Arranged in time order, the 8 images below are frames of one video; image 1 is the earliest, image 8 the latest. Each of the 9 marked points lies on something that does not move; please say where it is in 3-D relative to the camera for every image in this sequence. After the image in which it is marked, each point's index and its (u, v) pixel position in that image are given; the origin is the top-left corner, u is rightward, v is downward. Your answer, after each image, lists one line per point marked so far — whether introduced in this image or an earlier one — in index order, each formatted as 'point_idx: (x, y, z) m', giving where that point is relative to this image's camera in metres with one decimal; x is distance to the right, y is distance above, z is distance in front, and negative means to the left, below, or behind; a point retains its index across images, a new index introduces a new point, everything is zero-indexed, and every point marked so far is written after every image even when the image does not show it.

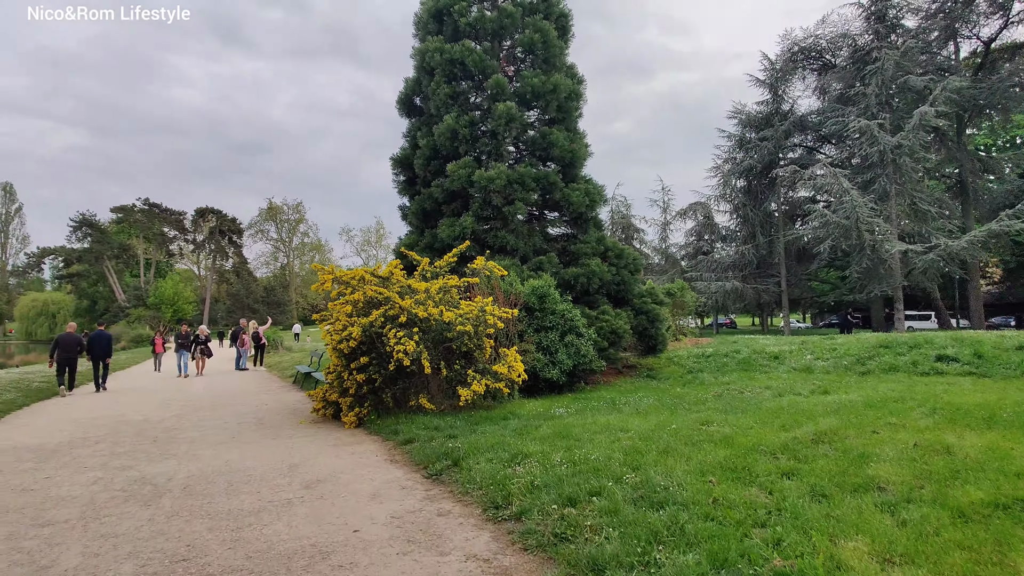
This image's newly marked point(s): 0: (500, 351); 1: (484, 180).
0: (-0.2, -1.0, +9.4) m
1: (-0.6, +2.3, +12.8) m
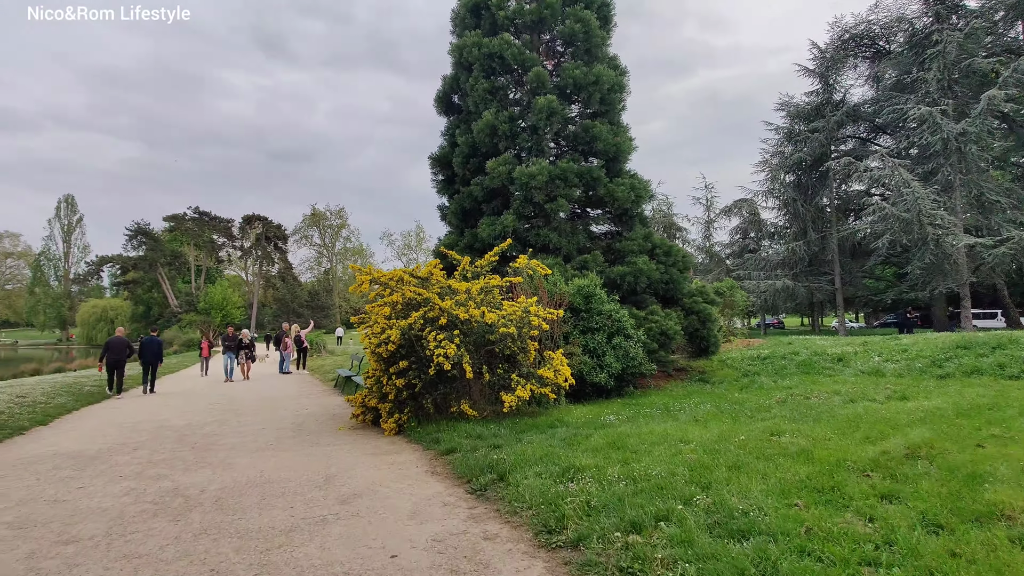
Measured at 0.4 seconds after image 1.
0: (+0.5, -1.0, +8.9) m
1: (+0.3, +2.3, +12.4) m
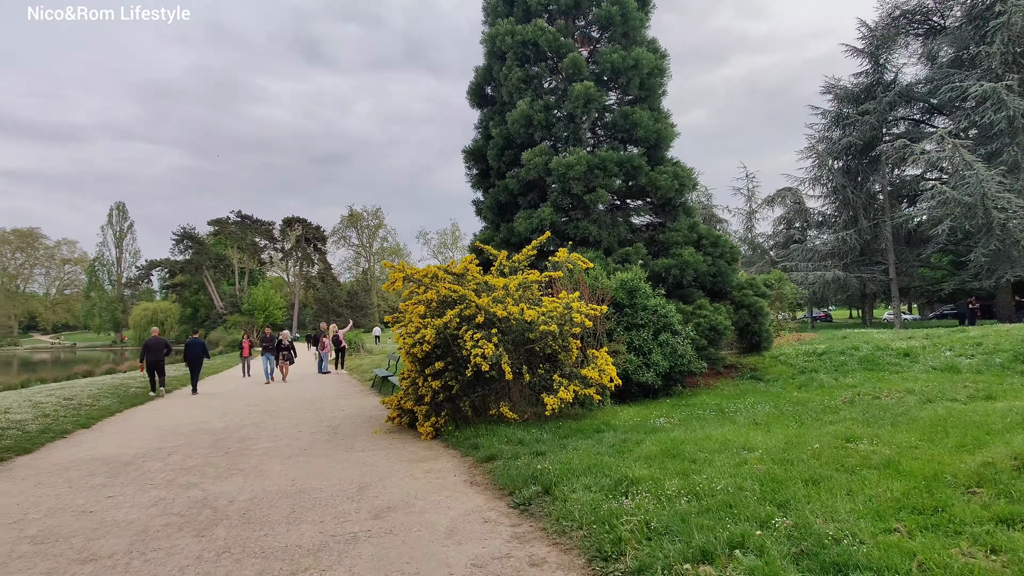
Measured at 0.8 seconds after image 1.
0: (+1.1, -0.9, +8.4) m
1: (+1.0, +2.4, +11.9) m
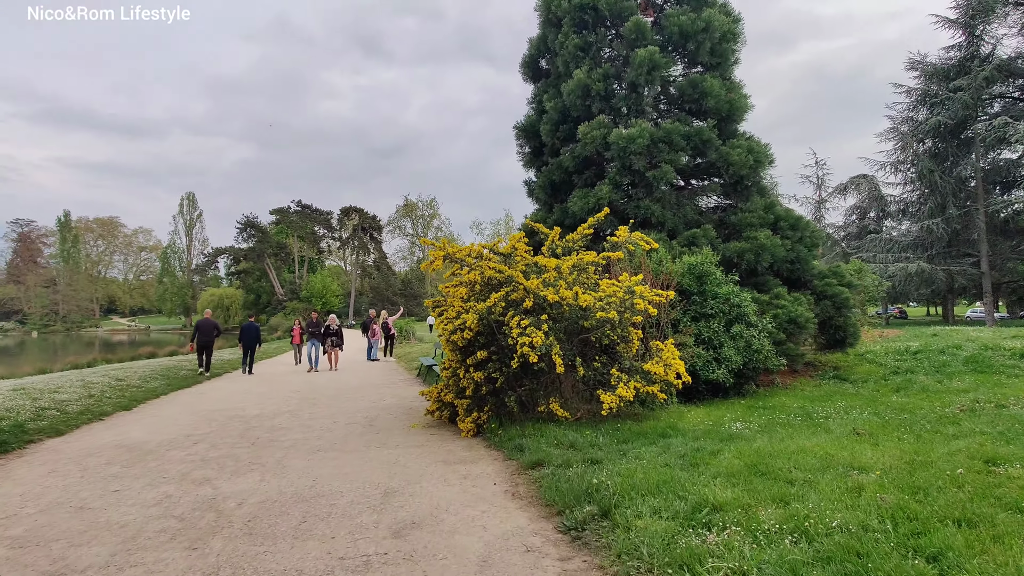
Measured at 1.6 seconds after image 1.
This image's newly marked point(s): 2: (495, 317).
0: (+1.7, -0.7, +7.4) m
1: (+2.0, +2.6, +10.8) m
2: (-0.2, -0.3, +6.8) m
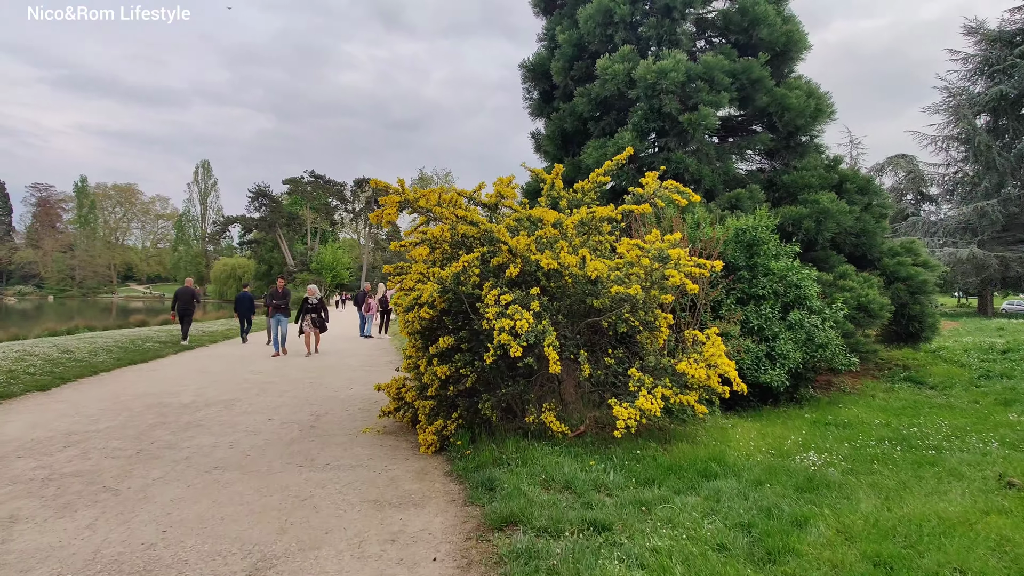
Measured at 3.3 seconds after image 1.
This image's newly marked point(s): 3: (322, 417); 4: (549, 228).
0: (+1.6, -0.4, +5.4) m
1: (+2.0, +3.0, +8.6) m
2: (-0.4, 0.0, +4.8) m
3: (-2.2, -1.5, +6.8) m
4: (+0.3, +0.5, +5.2) m
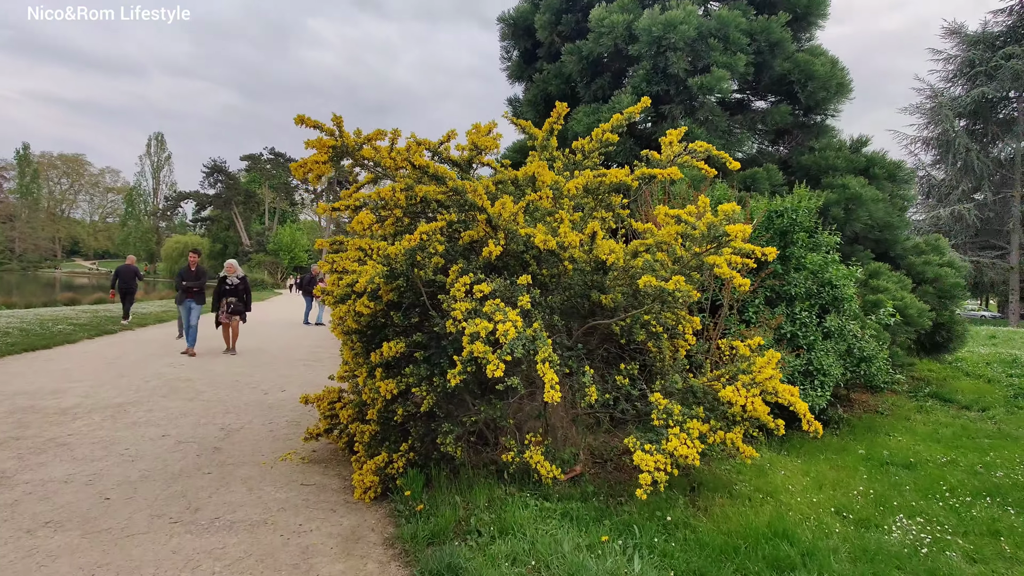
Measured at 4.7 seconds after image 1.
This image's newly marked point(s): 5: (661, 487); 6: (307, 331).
0: (+1.4, -0.4, +4.1) m
1: (+1.8, +3.1, +7.2) m
2: (-0.5, +0.1, +3.3) m
3: (-2.4, -1.3, +5.3) m
4: (+0.2, +0.6, +3.8) m
5: (+0.8, -1.0, +3.1) m
6: (-4.2, -0.9, +12.4) m
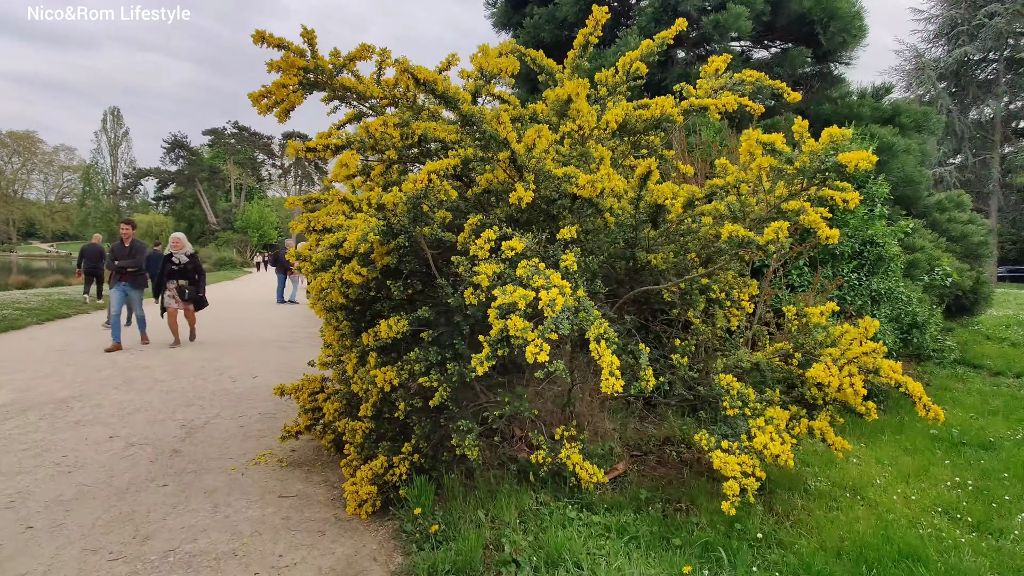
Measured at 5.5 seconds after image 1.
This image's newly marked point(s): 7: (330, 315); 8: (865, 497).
0: (+1.5, -0.1, +3.4) m
1: (+1.7, +3.5, +6.4) m
2: (-0.3, +0.3, +2.6) m
3: (-2.4, -1.1, +4.5) m
4: (+0.3, +0.8, +3.0) m
5: (+0.9, -0.8, +2.4) m
6: (-4.5, -0.4, +11.5) m
7: (-1.0, -0.2, +3.2) m
8: (+1.7, -1.0, +2.9) m
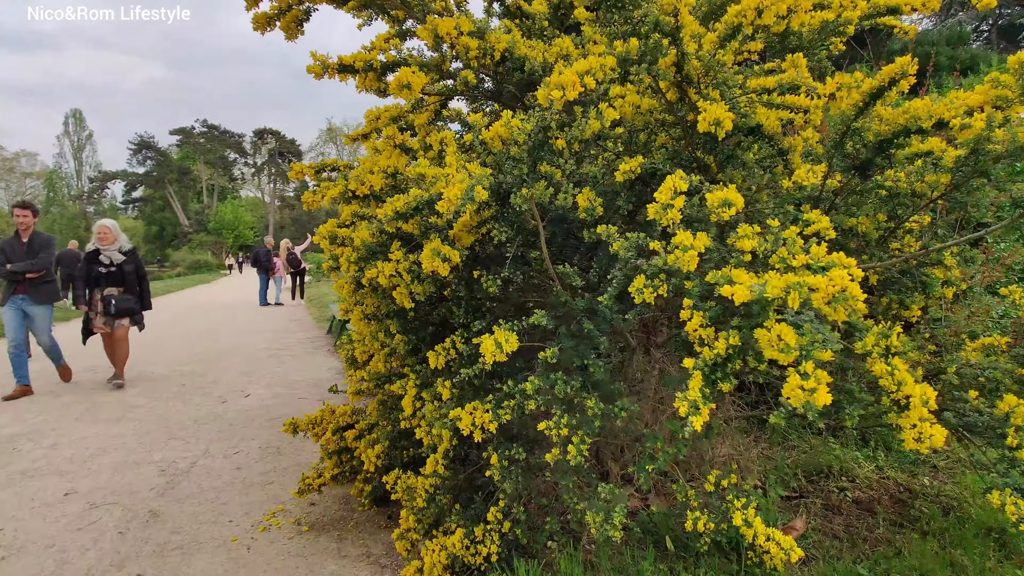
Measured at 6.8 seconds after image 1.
0: (+1.9, 0.0, +2.5) m
1: (+1.9, +3.6, +5.5) m
2: (+0.1, +0.3, +1.6) m
3: (-1.9, -1.1, +3.5) m
4: (+0.7, +0.9, +2.1) m
5: (+1.4, -0.7, +1.5) m
6: (-4.3, -0.4, +10.4) m
7: (-0.5, -0.1, +2.2) m
8: (+2.2, -0.9, +2.1) m
